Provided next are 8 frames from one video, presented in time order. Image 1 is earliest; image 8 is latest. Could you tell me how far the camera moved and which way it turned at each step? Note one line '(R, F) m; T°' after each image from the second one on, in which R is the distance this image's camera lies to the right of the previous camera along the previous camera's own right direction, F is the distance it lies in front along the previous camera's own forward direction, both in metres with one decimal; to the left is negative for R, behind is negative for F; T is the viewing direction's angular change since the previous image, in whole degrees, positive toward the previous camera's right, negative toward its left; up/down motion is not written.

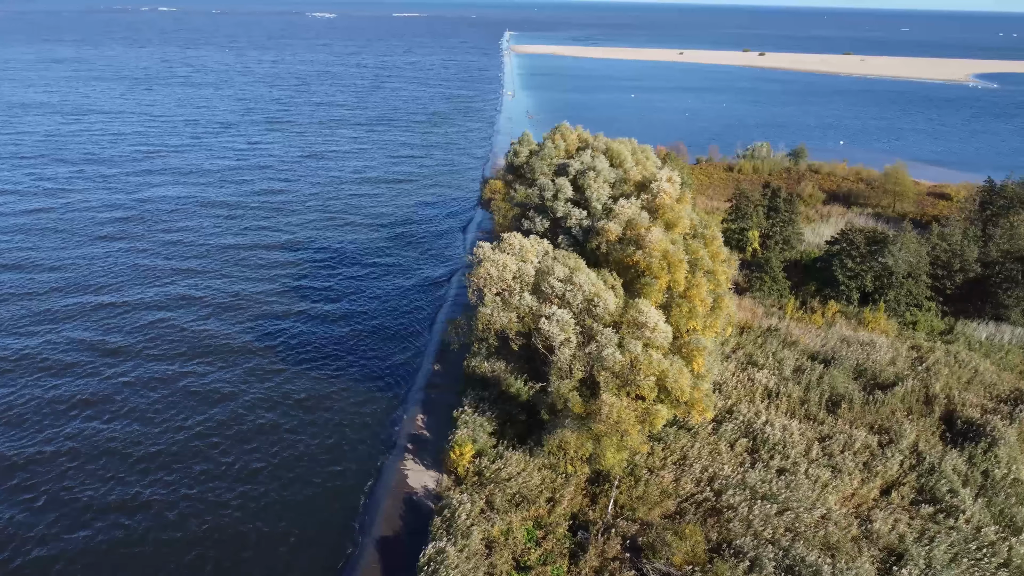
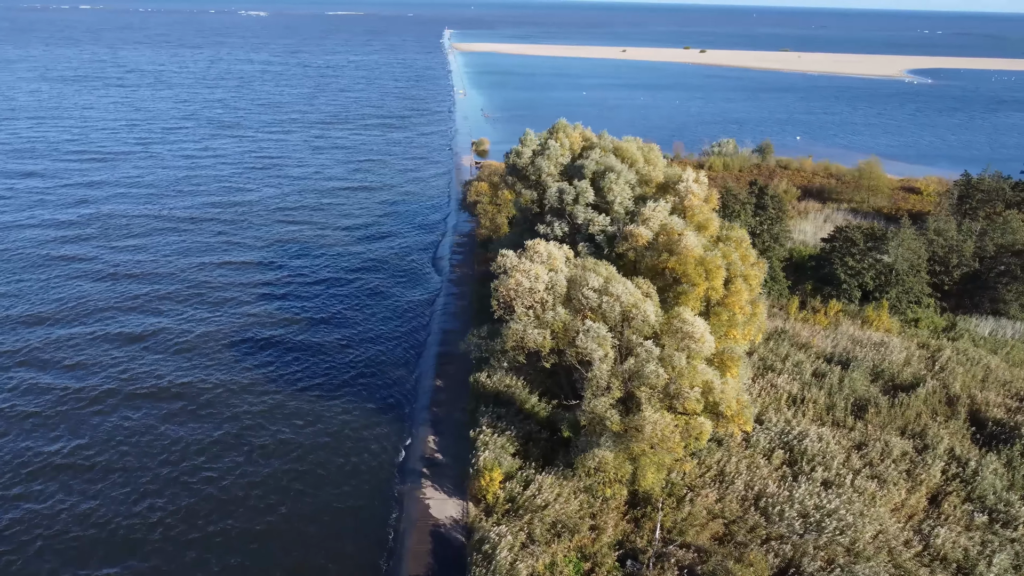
(-2.7, +2.0) m; +4°
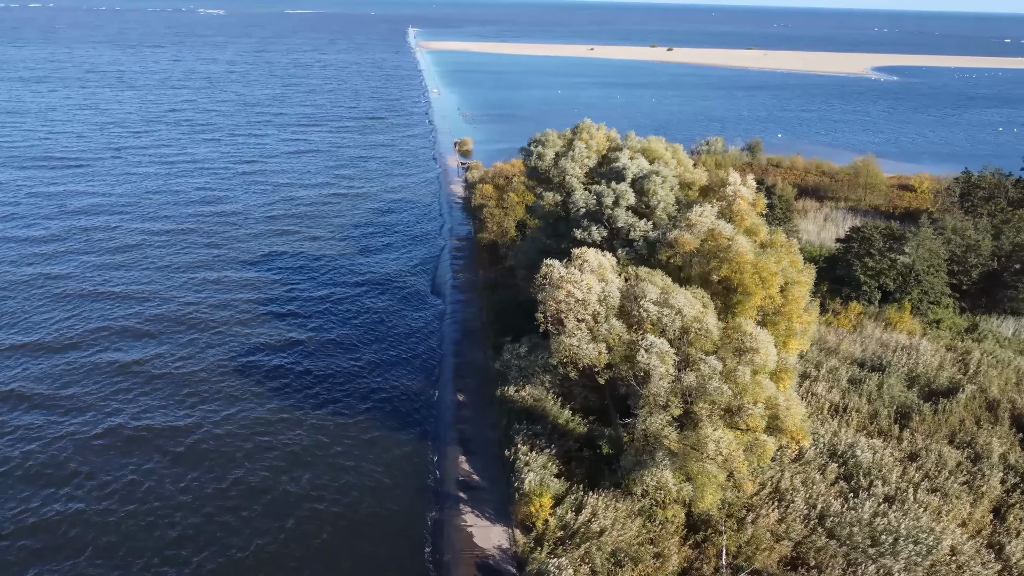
(-2.4, +1.6) m; +3°
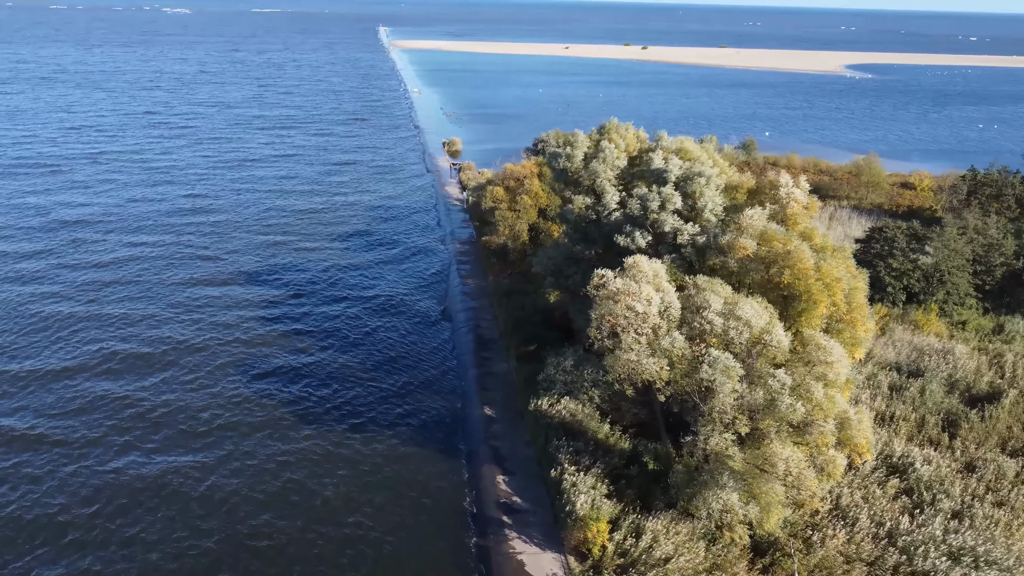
(-2.2, +1.5) m; +2°
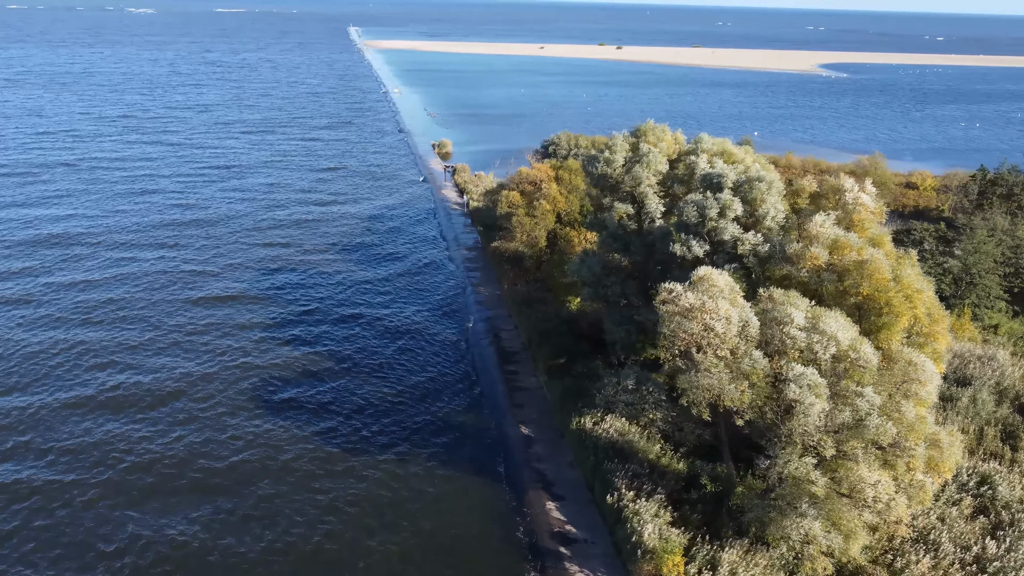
(-2.4, +1.7) m; +2°
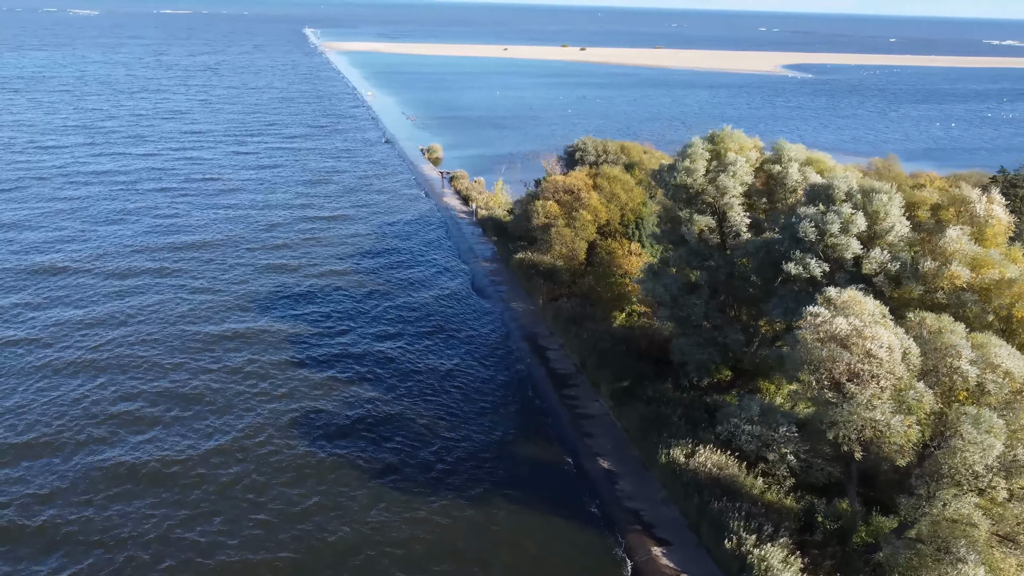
(-3.9, +2.5) m; +3°
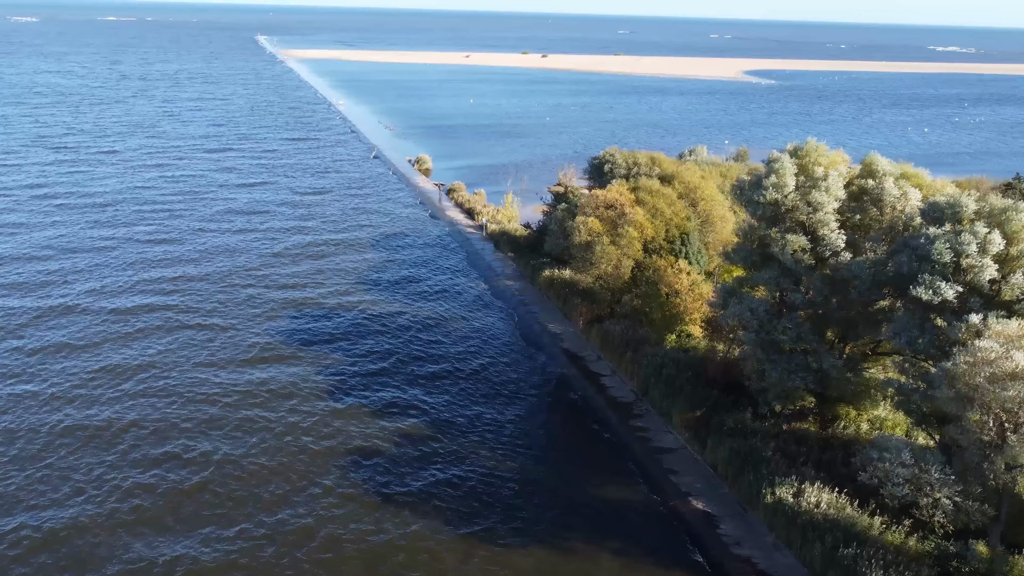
(-3.9, +2.3) m; +3°
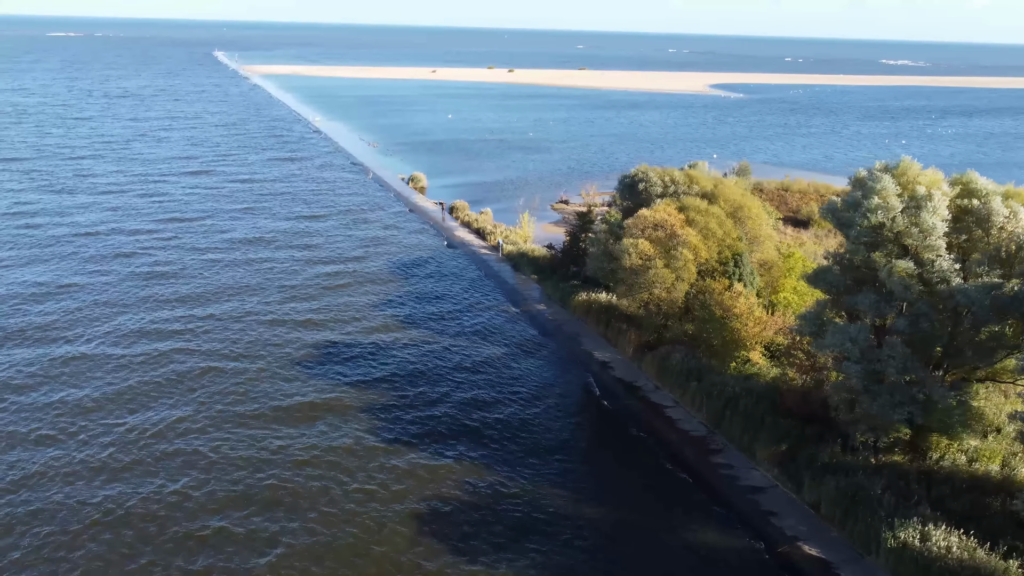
(-3.8, +2.1) m; +3°
